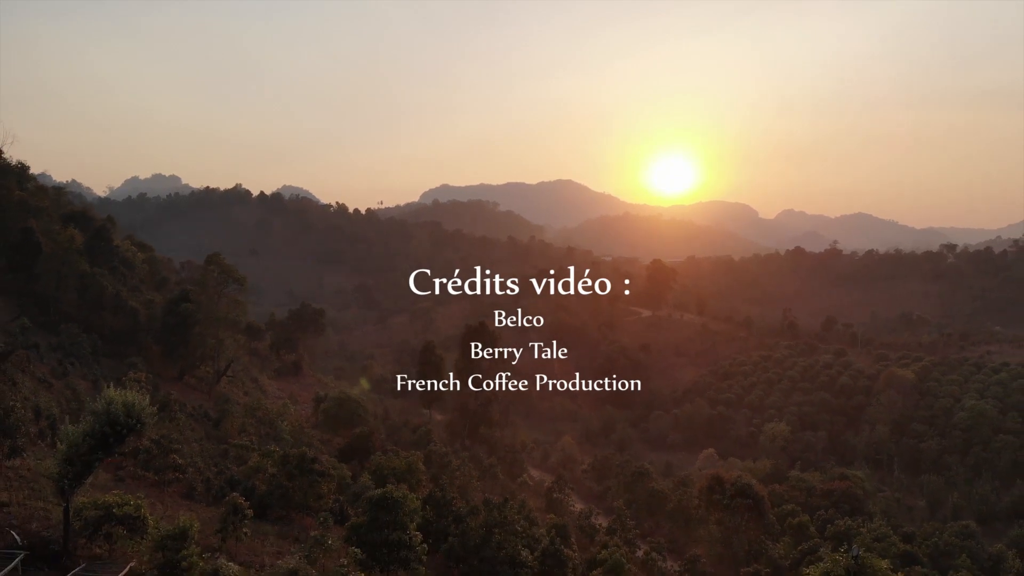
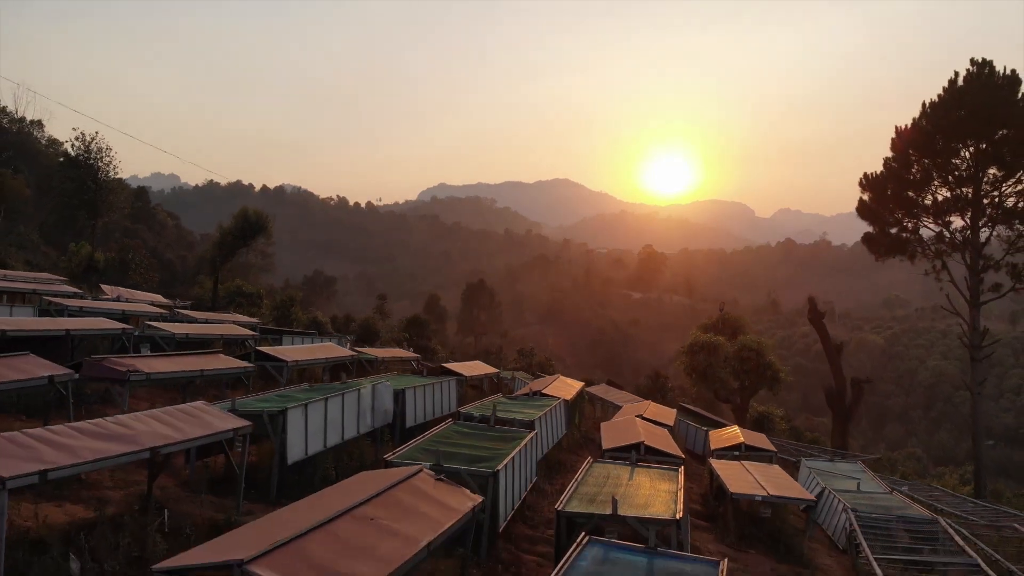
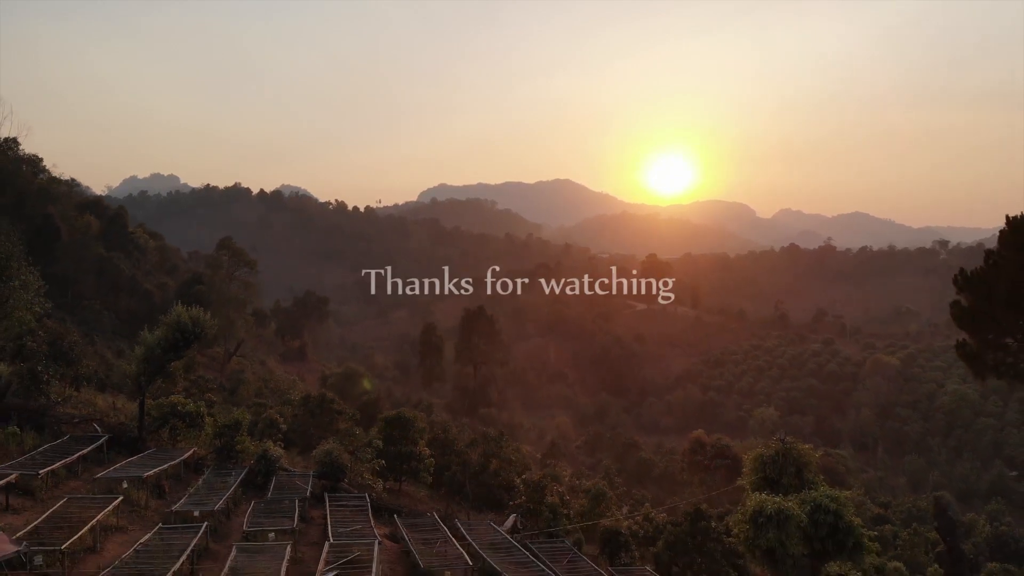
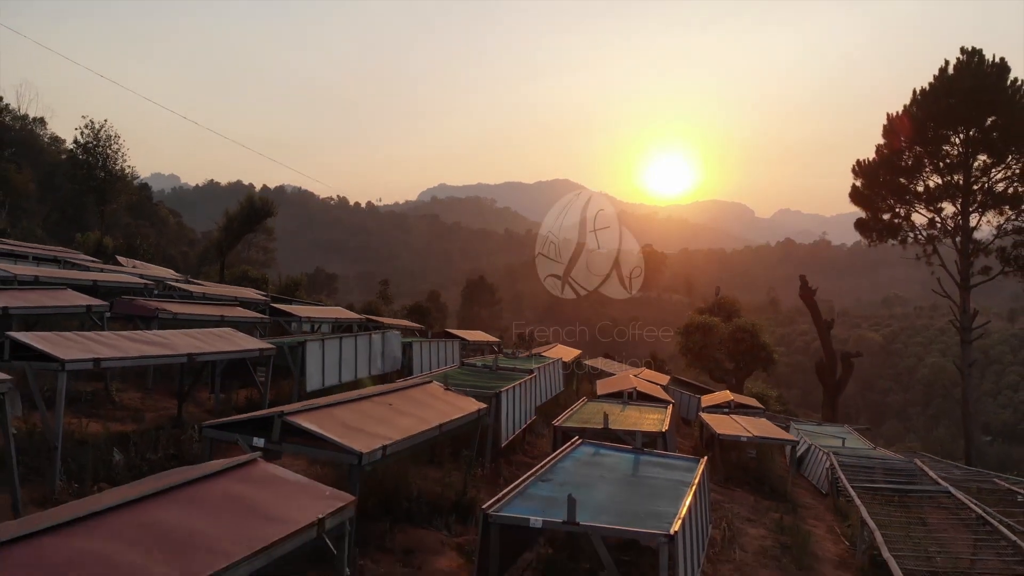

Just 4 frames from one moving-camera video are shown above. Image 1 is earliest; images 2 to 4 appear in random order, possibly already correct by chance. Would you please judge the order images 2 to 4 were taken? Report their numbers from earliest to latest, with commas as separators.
3, 2, 4
